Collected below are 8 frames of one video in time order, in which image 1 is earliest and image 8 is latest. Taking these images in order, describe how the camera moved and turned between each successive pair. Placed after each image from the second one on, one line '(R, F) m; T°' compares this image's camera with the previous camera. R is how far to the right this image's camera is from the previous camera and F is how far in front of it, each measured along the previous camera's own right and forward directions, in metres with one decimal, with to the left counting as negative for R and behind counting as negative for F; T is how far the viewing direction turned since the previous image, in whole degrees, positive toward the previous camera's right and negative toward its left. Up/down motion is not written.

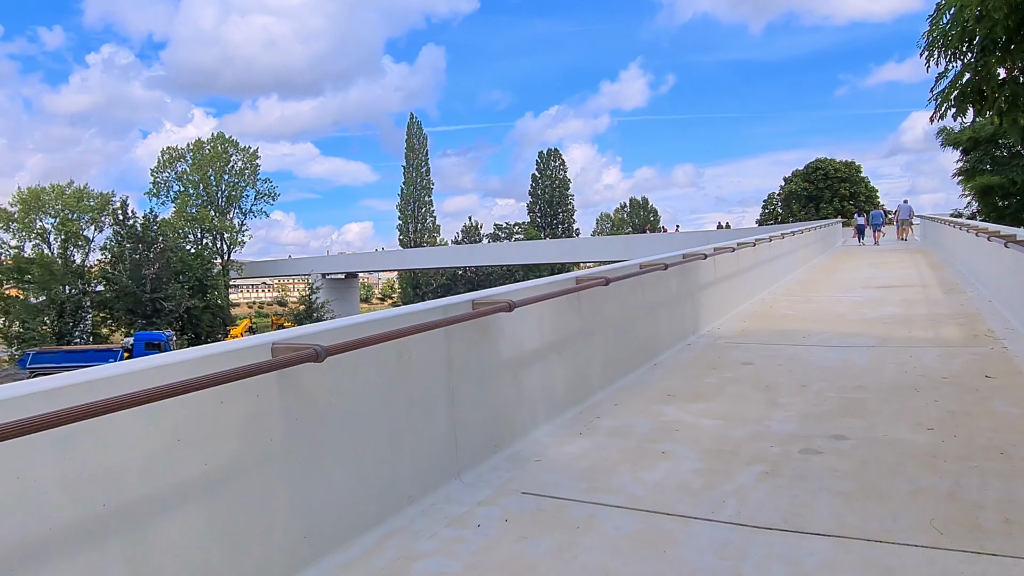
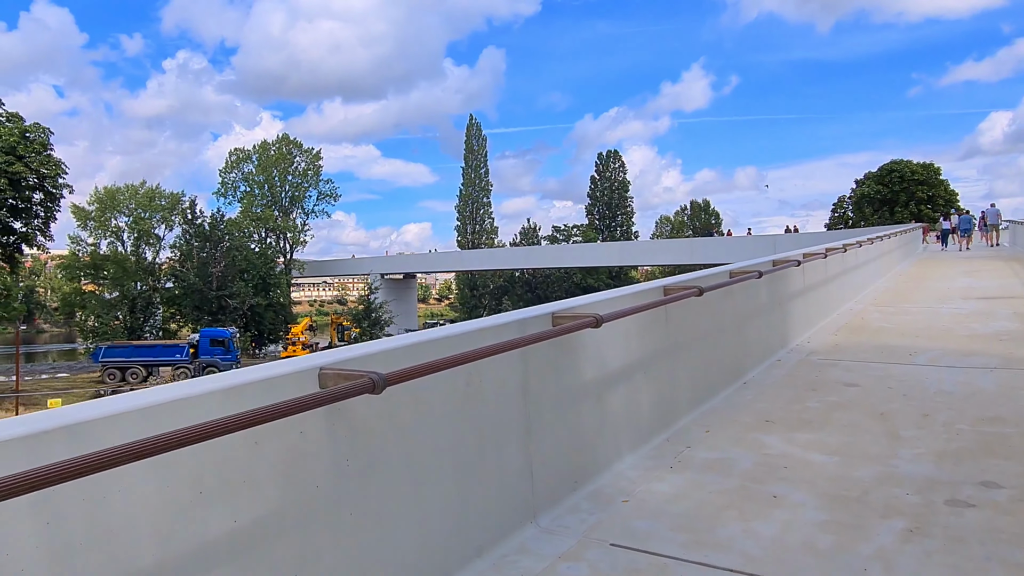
(-0.1, +0.4) m; -4°
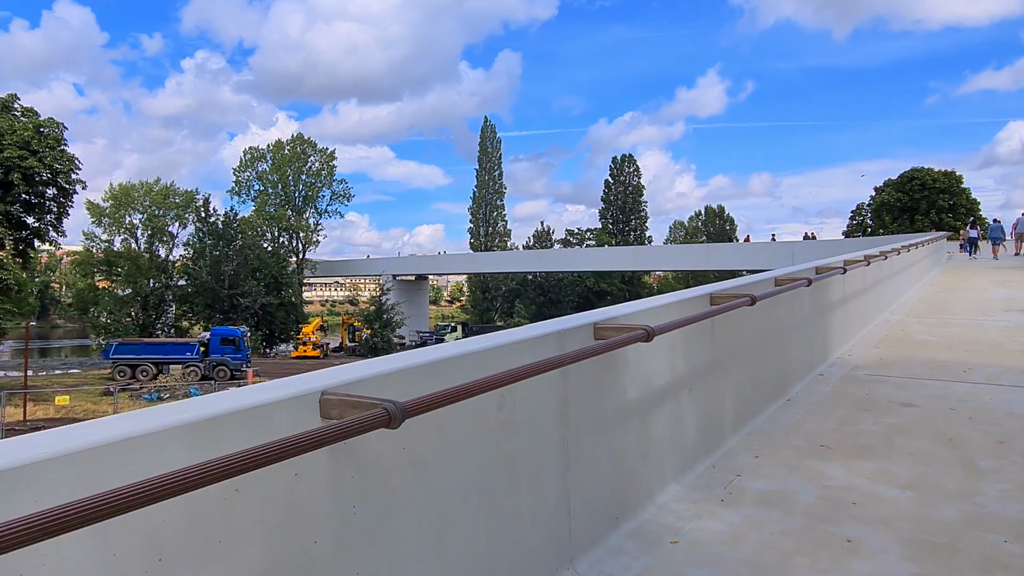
(-0.1, +0.3) m; -1°
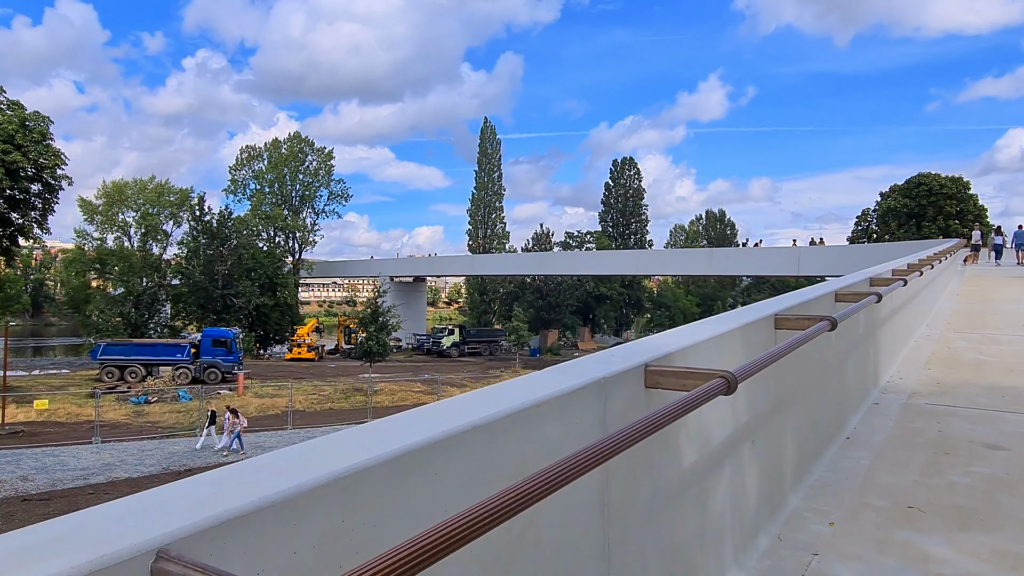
(0.0, +0.7) m; 0°
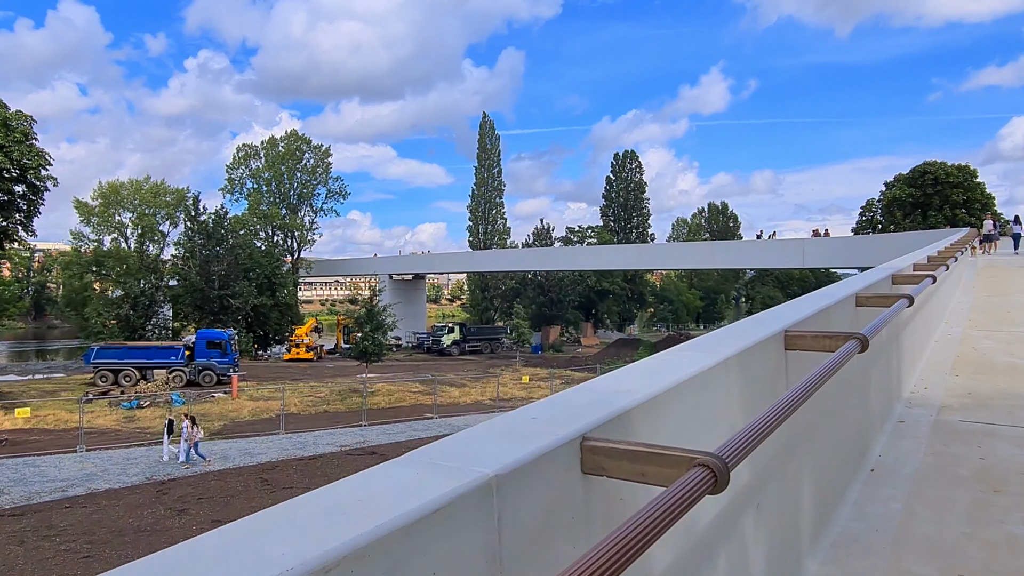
(+0.2, +0.6) m; 0°
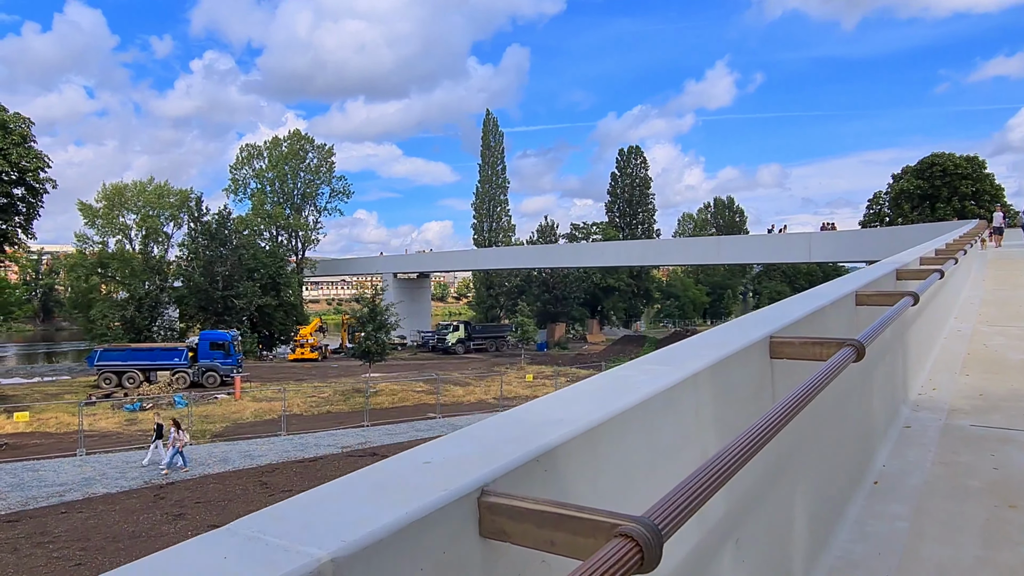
(+0.1, +0.2) m; -1°
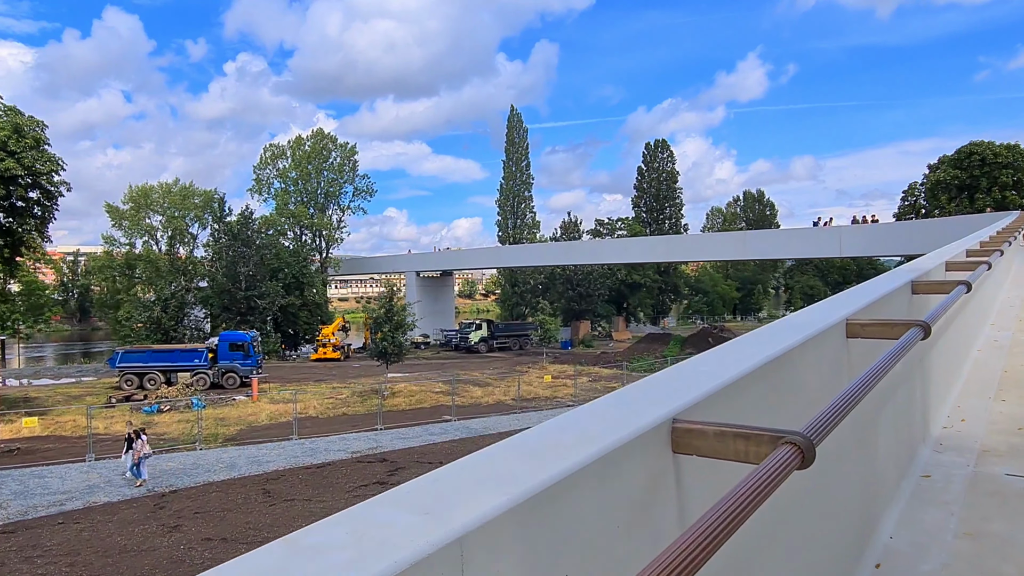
(+0.4, +0.6) m; -2°
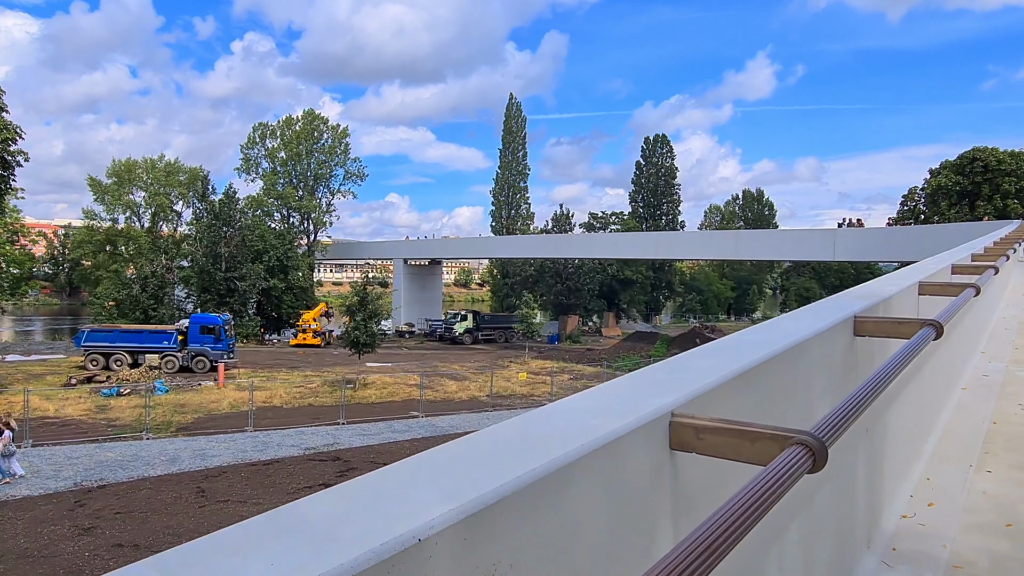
(+0.7, +0.9) m; 0°
